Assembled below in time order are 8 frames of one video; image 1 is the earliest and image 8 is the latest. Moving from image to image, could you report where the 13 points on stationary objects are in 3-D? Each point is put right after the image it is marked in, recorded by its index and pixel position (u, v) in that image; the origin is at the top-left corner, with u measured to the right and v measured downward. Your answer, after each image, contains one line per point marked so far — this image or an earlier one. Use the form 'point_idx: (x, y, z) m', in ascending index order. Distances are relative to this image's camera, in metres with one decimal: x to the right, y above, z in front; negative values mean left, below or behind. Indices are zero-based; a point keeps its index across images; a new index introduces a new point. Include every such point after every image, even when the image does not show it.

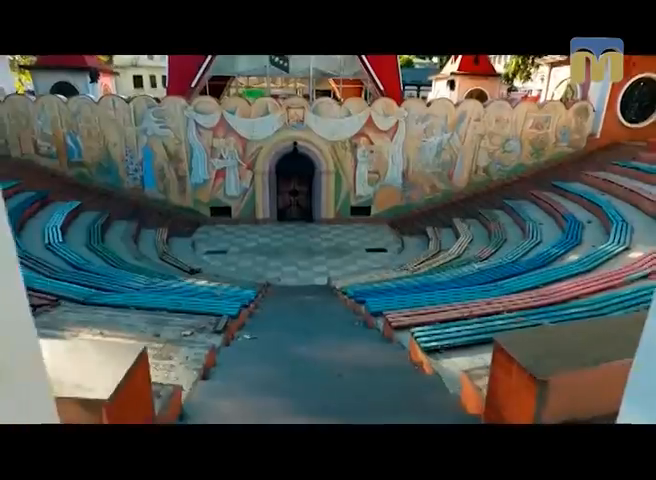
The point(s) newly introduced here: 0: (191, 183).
0: (-2.4, +1.1, +7.1) m
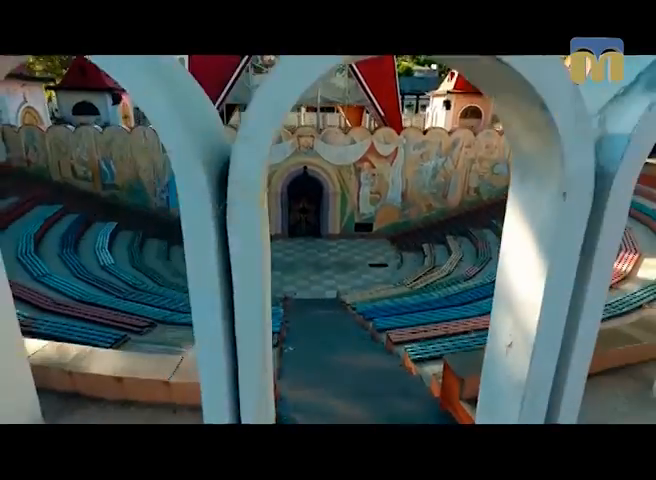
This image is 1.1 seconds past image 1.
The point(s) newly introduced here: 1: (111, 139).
0: (-2.3, +0.8, +7.9) m
1: (-4.1, +1.9, +7.5) m
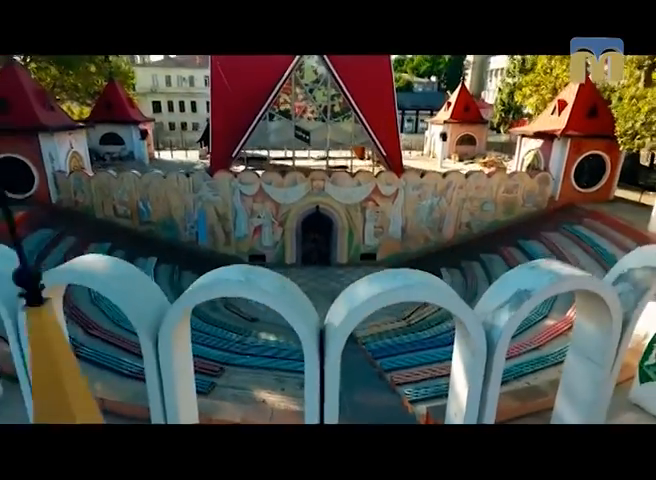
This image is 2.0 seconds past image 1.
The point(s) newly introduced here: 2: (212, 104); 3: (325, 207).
0: (-2.1, +0.1, +9.0) m
1: (-3.9, +1.2, +8.6) m
2: (-2.9, +3.6, +9.8) m
3: (-0.1, +0.8, +8.9) m
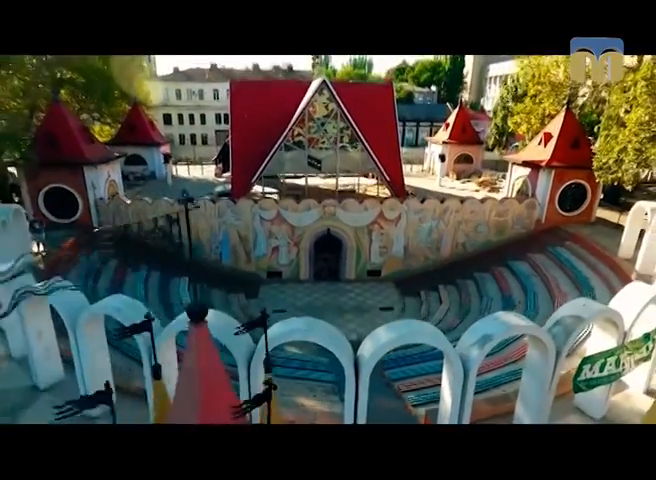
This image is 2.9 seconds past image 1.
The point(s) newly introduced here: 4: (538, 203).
0: (-1.9, -0.3, +10.0) m
1: (-3.6, +0.7, +9.6) m
2: (-2.7, +3.1, +10.9) m
3: (+0.2, +0.3, +10.0) m
4: (+5.4, +1.0, +10.2) m
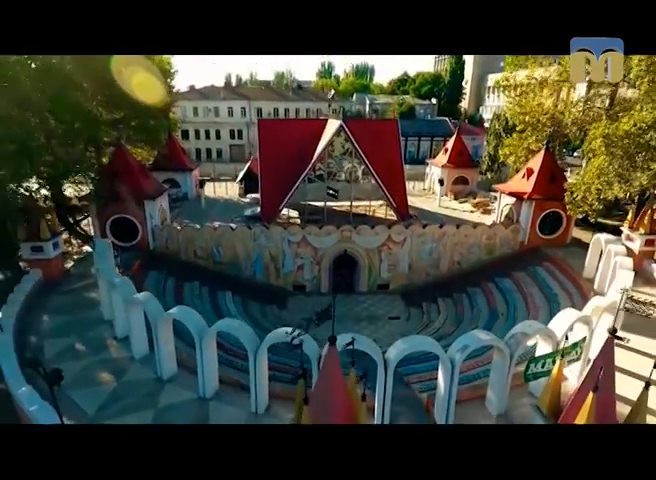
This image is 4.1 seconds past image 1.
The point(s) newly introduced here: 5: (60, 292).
0: (-1.4, -0.9, +11.9) m
1: (-3.1, +0.2, +11.5) m
2: (-2.2, +2.5, +12.8) m
3: (+0.7, -0.3, +11.9) m
4: (+5.9, +0.4, +12.1) m
5: (-5.9, -1.1, +8.8) m
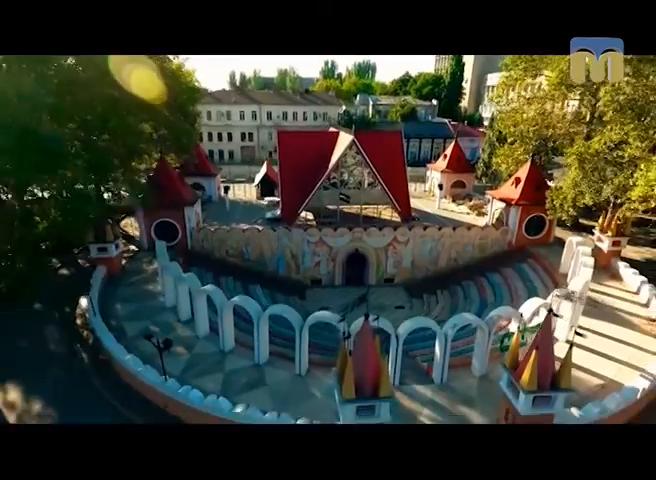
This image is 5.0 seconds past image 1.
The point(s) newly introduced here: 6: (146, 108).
0: (-0.9, -0.9, +13.7) m
1: (-2.6, +0.2, +13.3) m
2: (-1.7, +2.5, +14.6) m
3: (+1.2, -0.3, +13.7) m
4: (+6.3, +0.4, +13.9) m
5: (-5.4, -1.2, +10.6) m
6: (-6.2, +4.5, +13.6) m
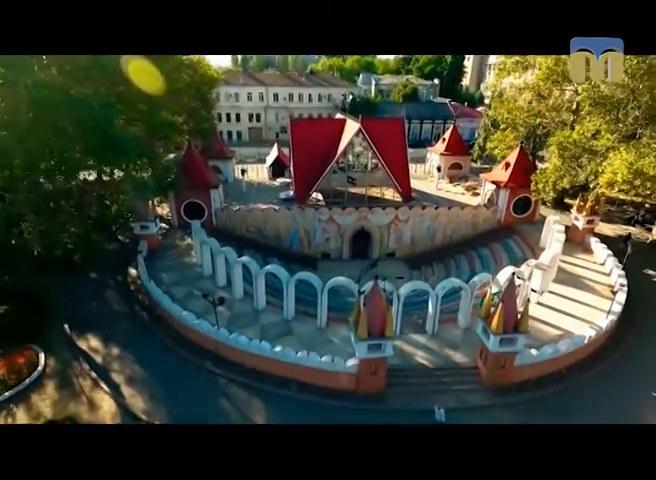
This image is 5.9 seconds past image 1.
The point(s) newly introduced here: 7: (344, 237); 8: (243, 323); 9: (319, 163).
0: (-0.5, -0.1, +15.5) m
1: (-2.3, +1.0, +15.0) m
2: (-1.4, +3.4, +16.1) m
3: (+1.5, +0.5, +15.4) m
4: (+6.7, +1.2, +15.5) m
5: (-5.1, -0.5, +12.3) m
6: (-5.9, +5.3, +15.0) m
7: (+0.6, +0.1, +15.5) m
8: (-2.0, -1.9, +9.2) m
9: (-0.4, +3.2, +16.2) m
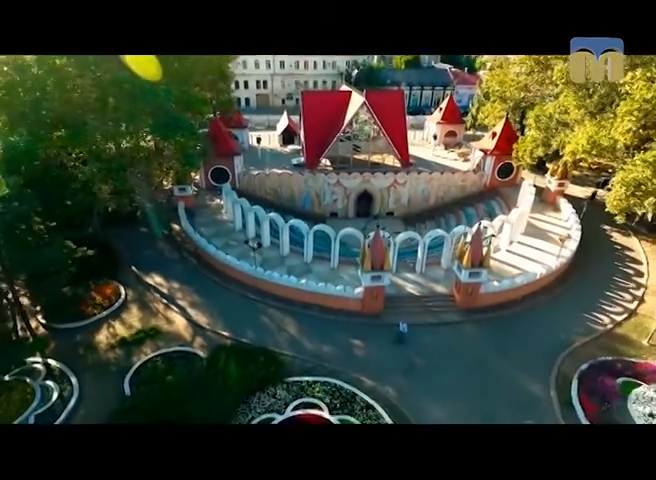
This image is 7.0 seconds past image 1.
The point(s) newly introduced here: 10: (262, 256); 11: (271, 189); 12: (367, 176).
0: (-0.2, +1.7, +17.8) m
1: (-2.0, +2.7, +17.3) m
2: (-1.0, +5.2, +18.1) m
3: (+1.8, +2.3, +17.7) m
4: (+7.0, +3.0, +17.7) m
5: (-4.8, +0.9, +14.7) m
6: (-5.5, +7.0, +16.9) m
7: (+1.0, +1.9, +17.8) m
8: (-1.6, -0.7, +11.7) m
9: (0.0, +4.9, +18.3) m
10: (-2.0, -0.5, +12.1) m
11: (-2.5, +2.2, +17.4) m
12: (+1.7, +2.8, +17.4) m
